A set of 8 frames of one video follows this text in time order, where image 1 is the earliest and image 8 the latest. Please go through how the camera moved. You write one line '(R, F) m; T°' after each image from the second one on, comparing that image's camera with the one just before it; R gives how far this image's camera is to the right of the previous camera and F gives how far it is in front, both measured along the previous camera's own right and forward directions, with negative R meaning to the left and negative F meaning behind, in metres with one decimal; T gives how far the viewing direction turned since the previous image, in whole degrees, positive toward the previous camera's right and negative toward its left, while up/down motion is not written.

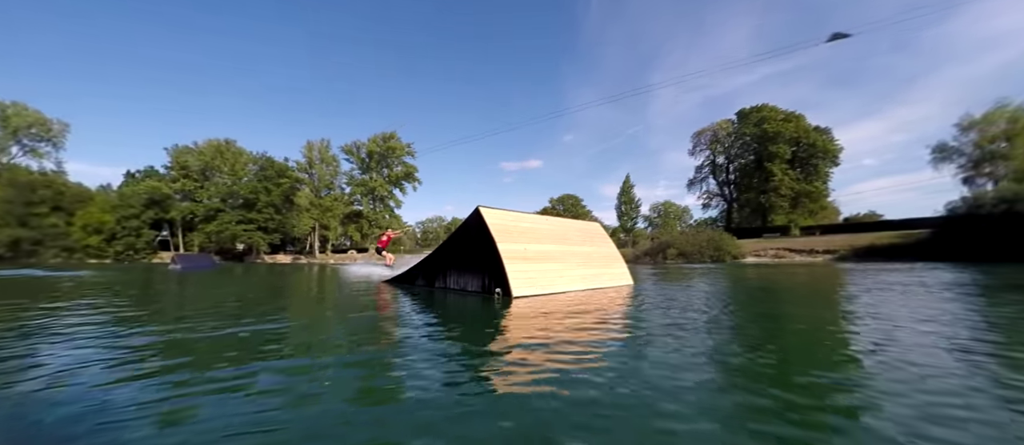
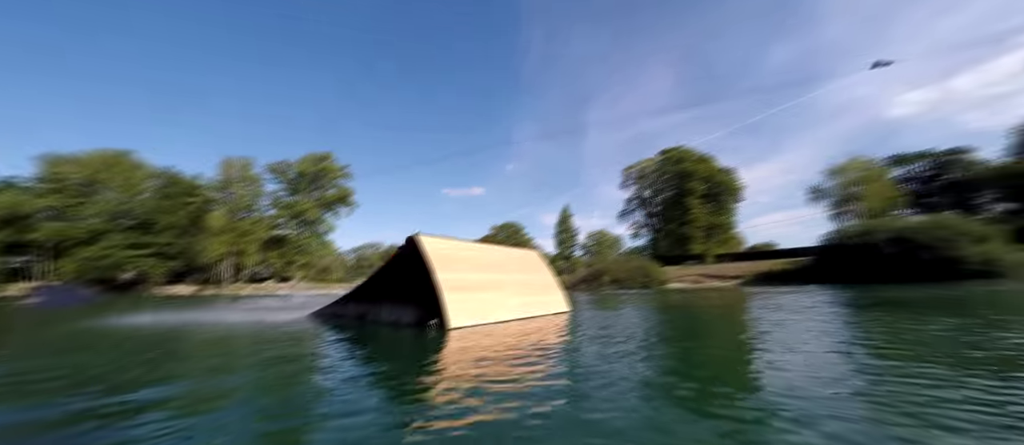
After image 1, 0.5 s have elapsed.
(0.0, +0.3) m; +9°
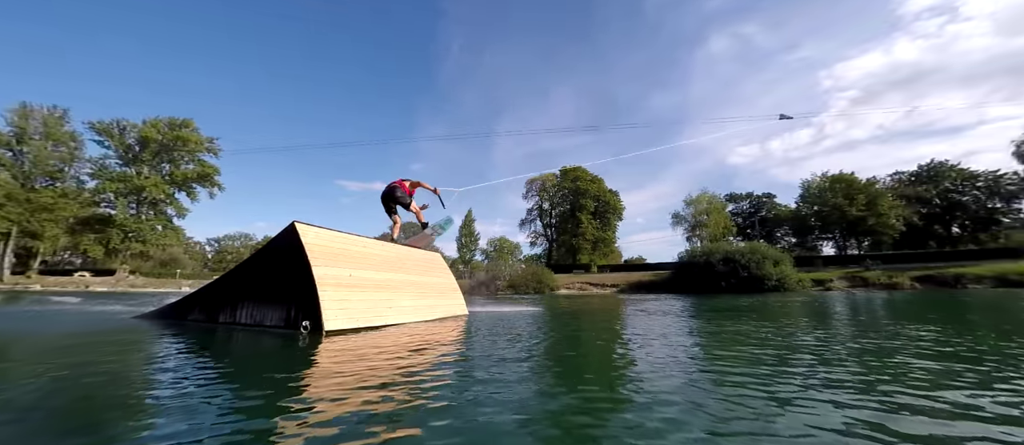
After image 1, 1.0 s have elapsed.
(+0.1, +0.5) m; +15°
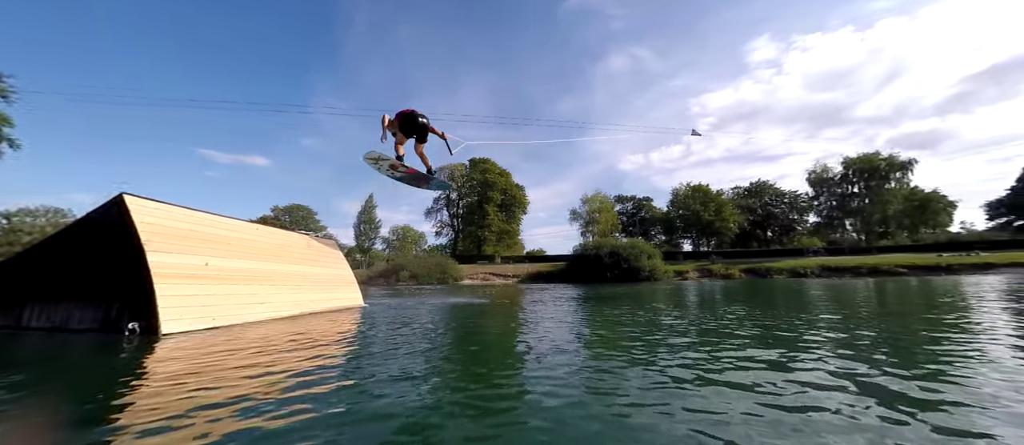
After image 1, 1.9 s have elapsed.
(+0.1, -0.3) m; +15°
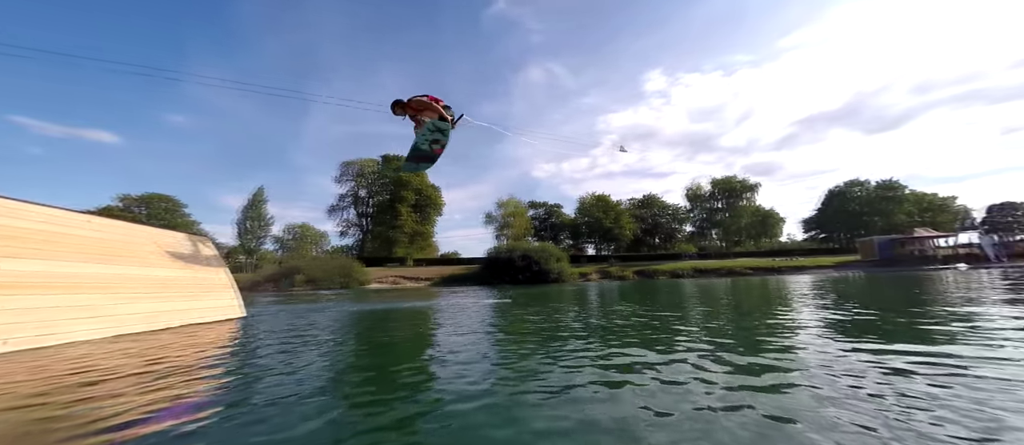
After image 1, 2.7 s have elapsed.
(-0.2, -0.8) m; +13°
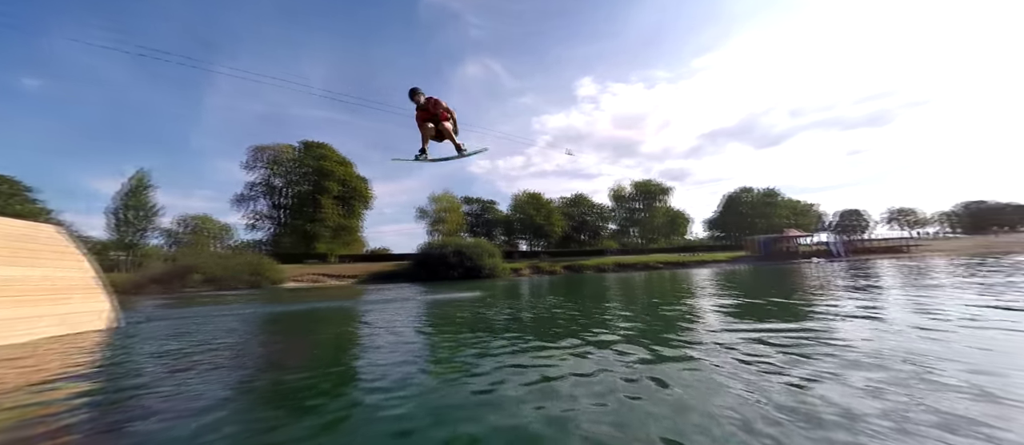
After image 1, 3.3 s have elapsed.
(0.0, +0.1) m; +10°
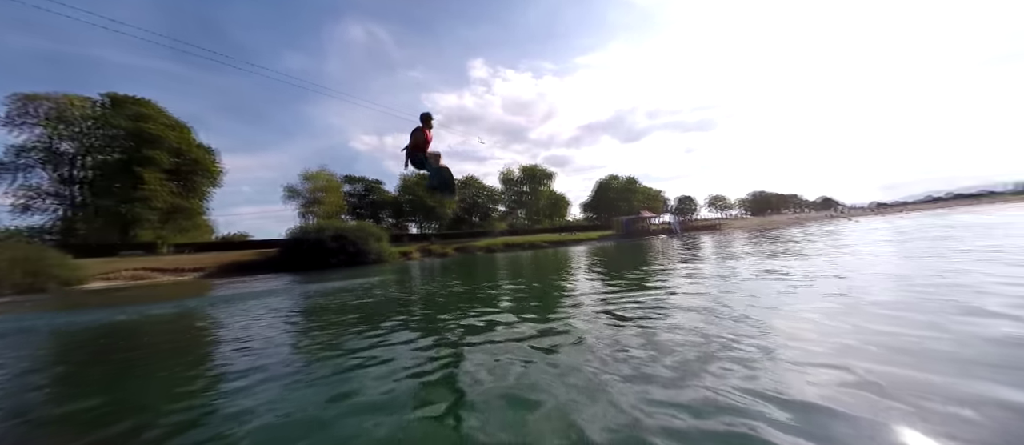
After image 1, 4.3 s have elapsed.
(+0.1, +1.1) m; +17°
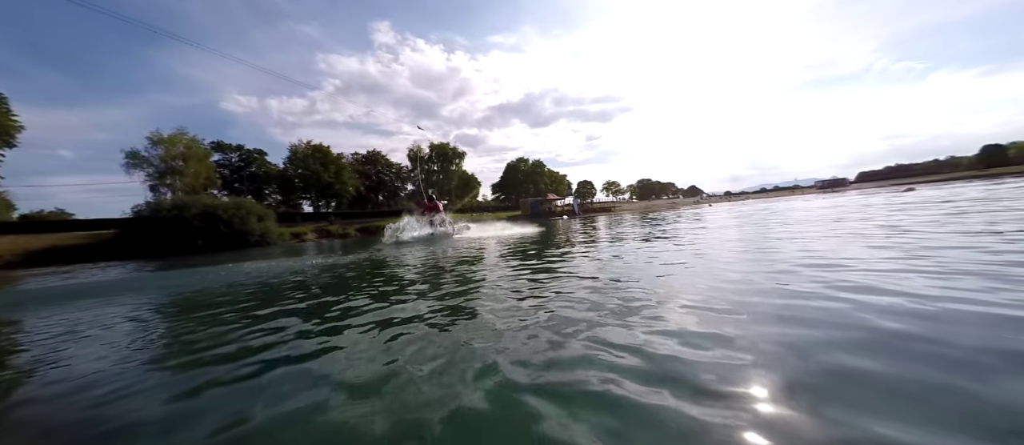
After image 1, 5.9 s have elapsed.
(+0.1, +0.9) m; +14°
